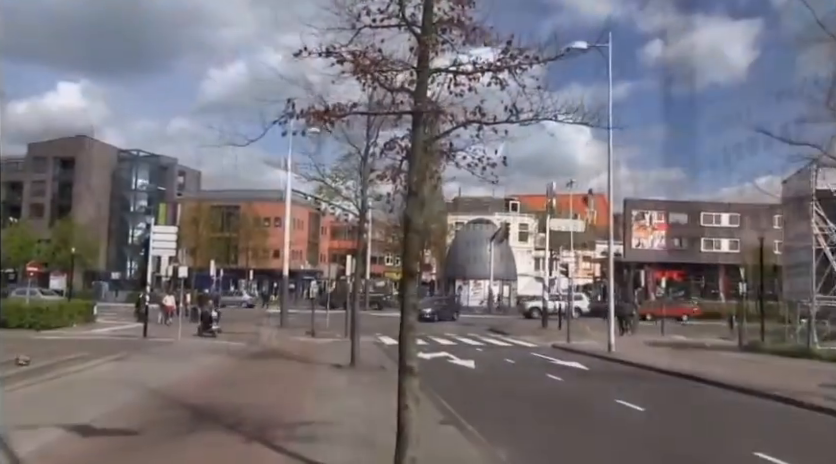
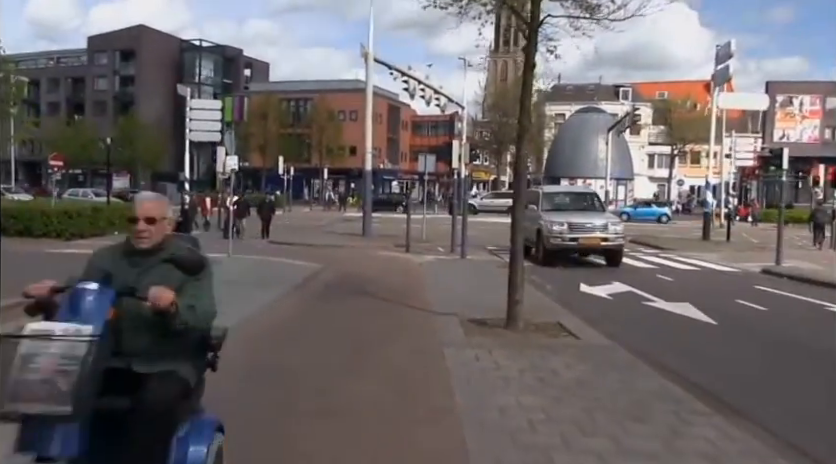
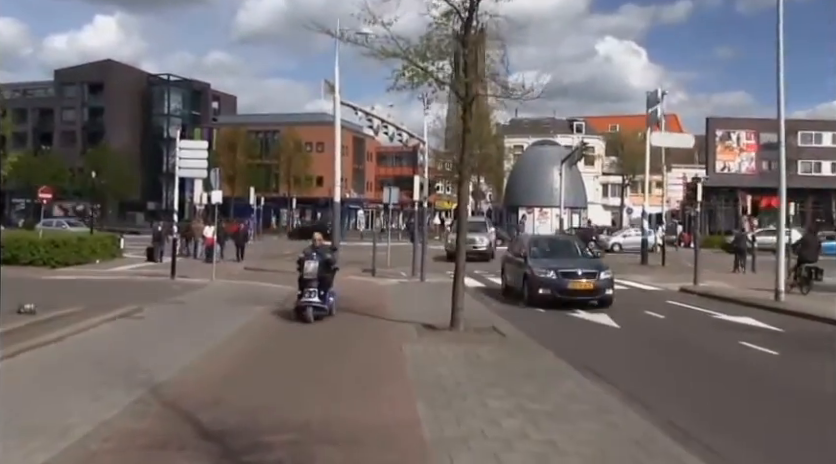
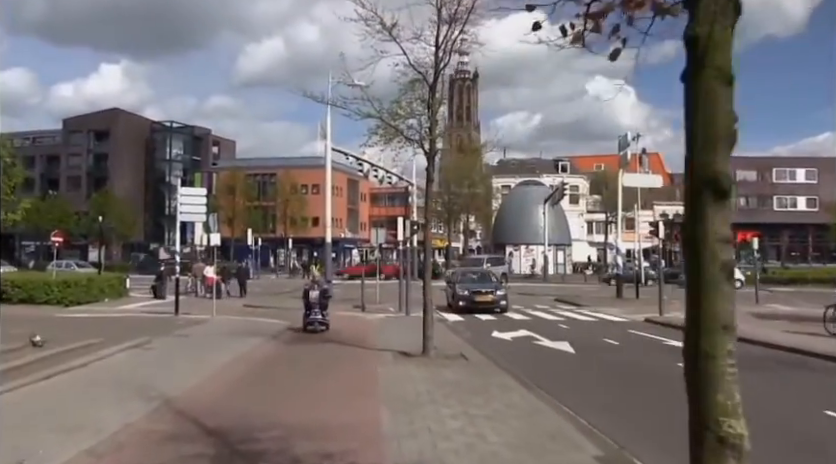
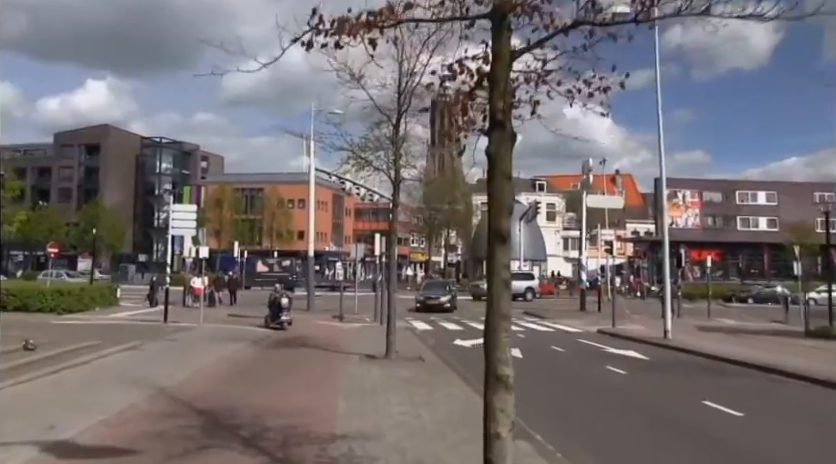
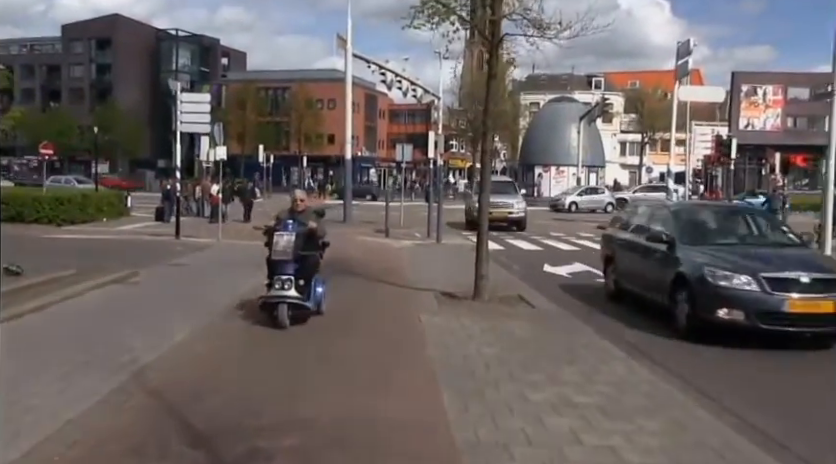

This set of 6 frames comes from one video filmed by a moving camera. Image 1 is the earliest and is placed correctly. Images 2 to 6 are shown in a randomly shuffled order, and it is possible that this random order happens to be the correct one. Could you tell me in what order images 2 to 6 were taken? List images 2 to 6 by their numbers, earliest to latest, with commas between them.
5, 4, 3, 6, 2
